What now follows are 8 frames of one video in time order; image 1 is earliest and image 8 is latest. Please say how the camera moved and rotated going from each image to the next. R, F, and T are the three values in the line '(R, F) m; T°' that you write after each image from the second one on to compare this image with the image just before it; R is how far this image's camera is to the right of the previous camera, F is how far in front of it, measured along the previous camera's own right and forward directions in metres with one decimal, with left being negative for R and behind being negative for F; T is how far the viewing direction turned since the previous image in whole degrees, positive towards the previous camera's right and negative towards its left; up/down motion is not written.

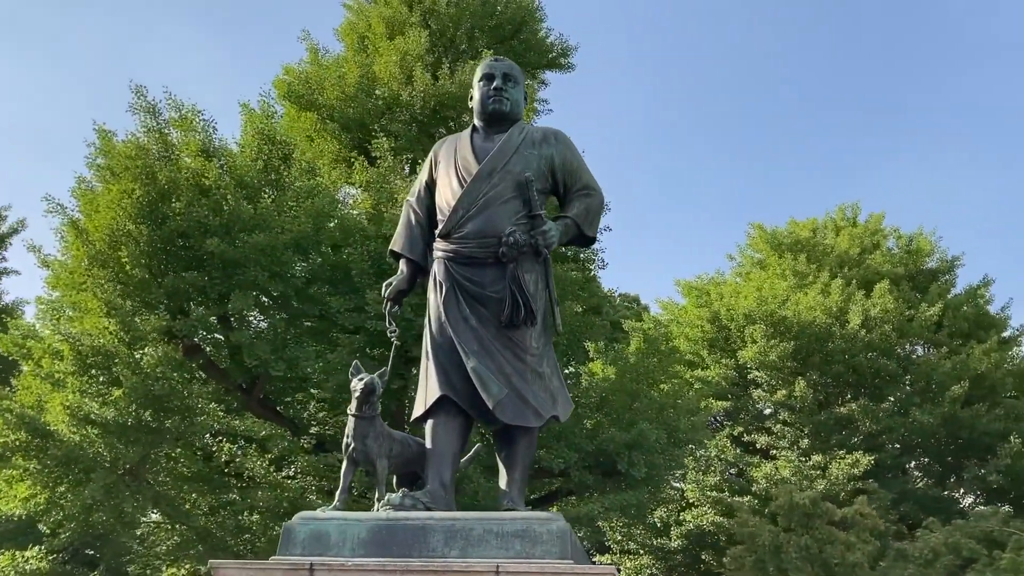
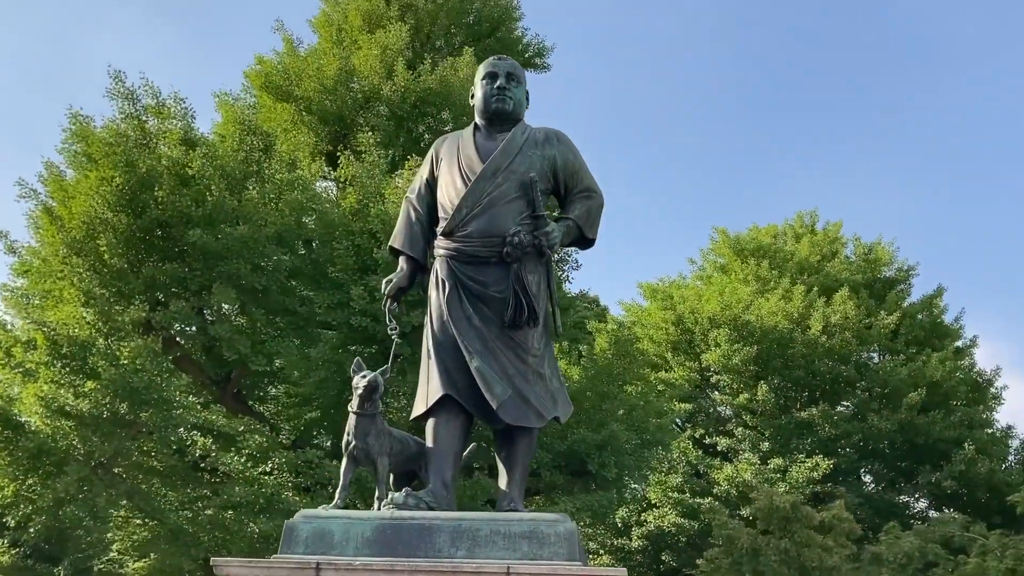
(-0.3, 0.0) m; +3°
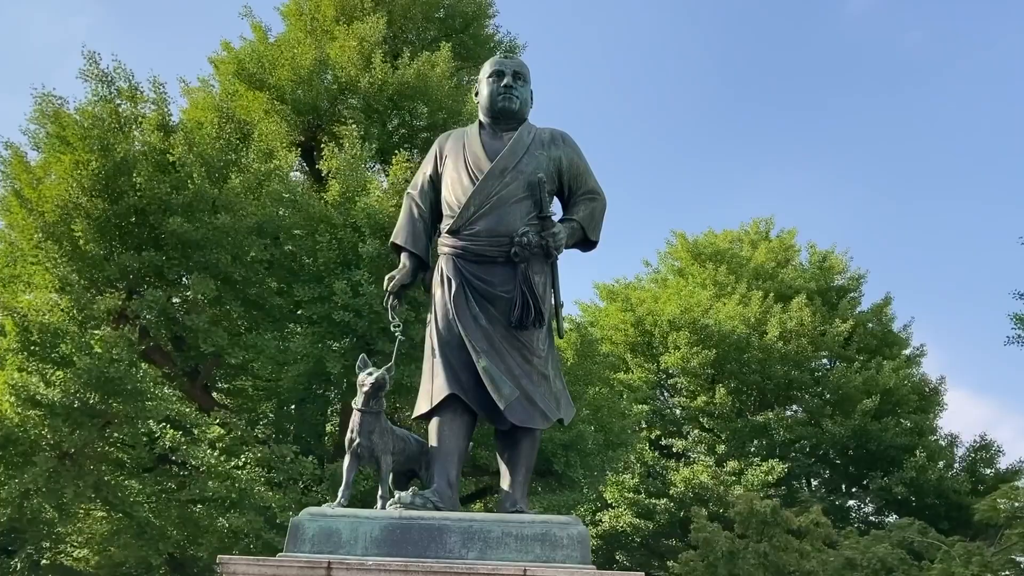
(-0.4, 0.0) m; +3°
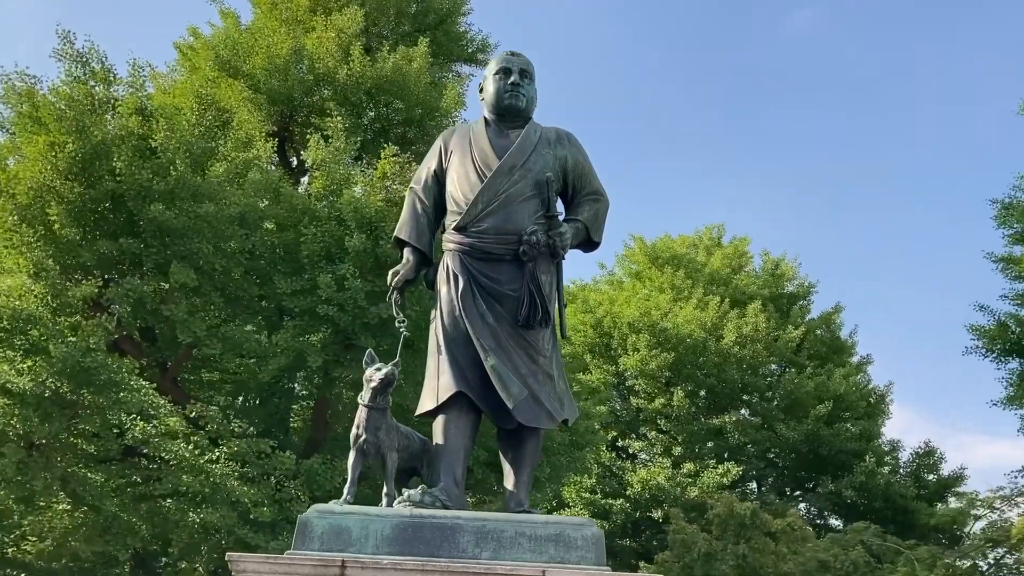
(-0.4, 0.0) m; +4°
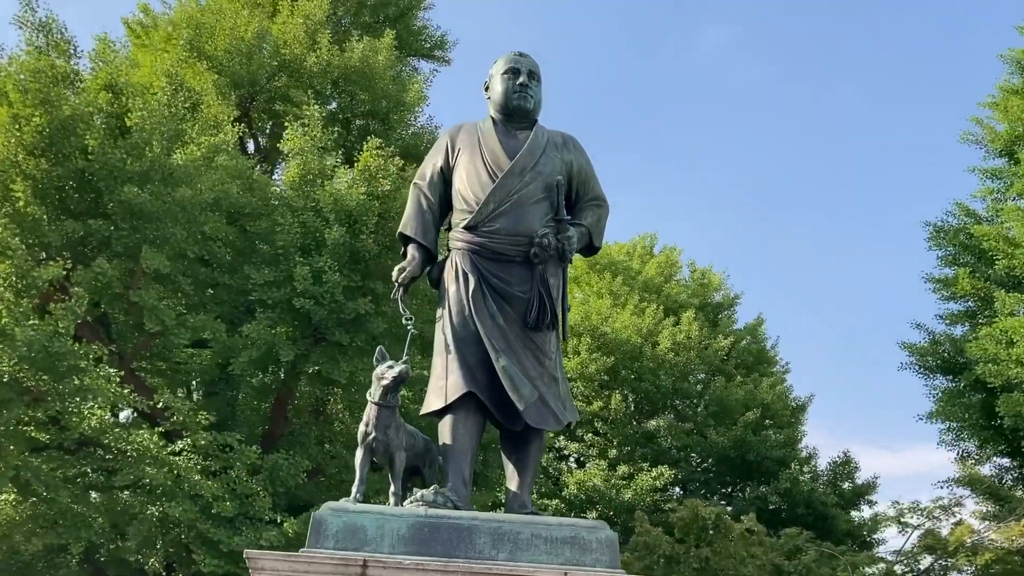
(-0.6, 0.0) m; +5°
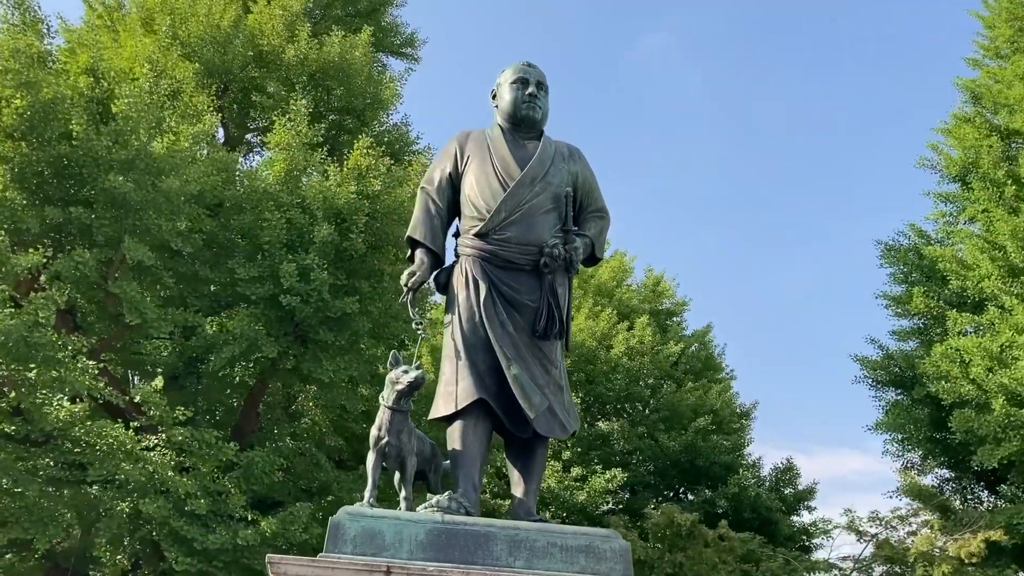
(-0.5, 0.0) m; +4°
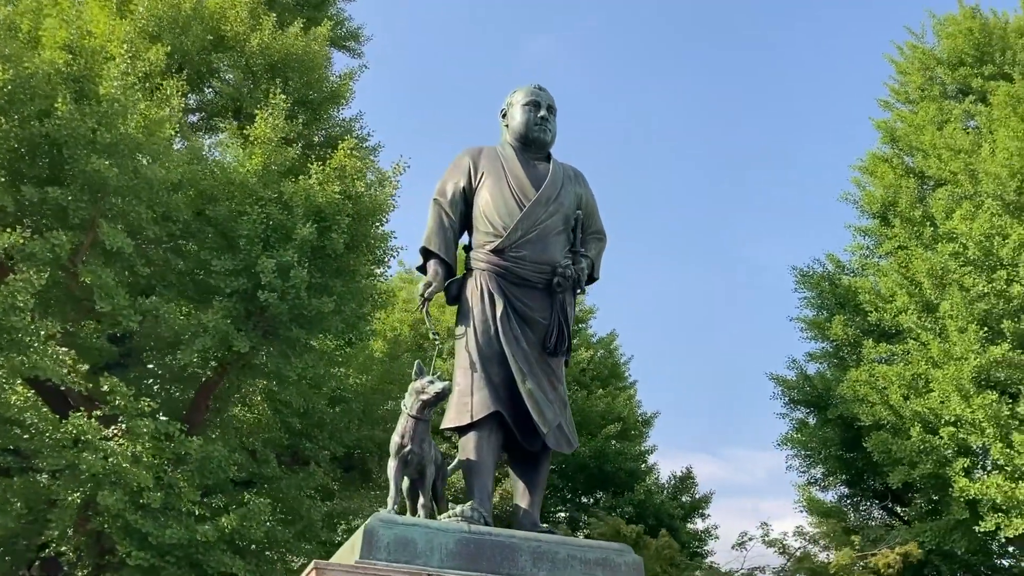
(-0.9, -0.1) m; +7°
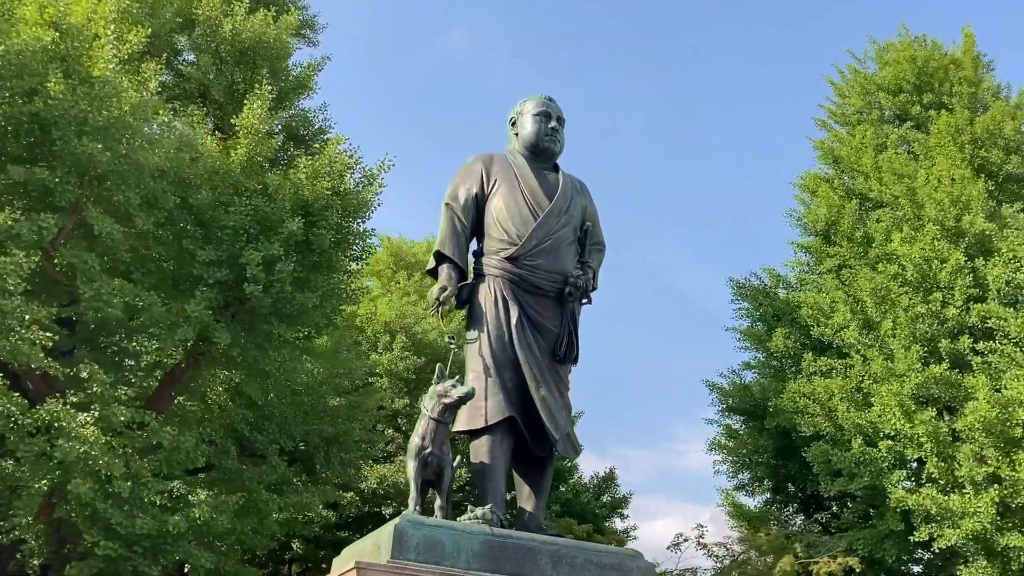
(-0.7, -0.1) m; +6°
